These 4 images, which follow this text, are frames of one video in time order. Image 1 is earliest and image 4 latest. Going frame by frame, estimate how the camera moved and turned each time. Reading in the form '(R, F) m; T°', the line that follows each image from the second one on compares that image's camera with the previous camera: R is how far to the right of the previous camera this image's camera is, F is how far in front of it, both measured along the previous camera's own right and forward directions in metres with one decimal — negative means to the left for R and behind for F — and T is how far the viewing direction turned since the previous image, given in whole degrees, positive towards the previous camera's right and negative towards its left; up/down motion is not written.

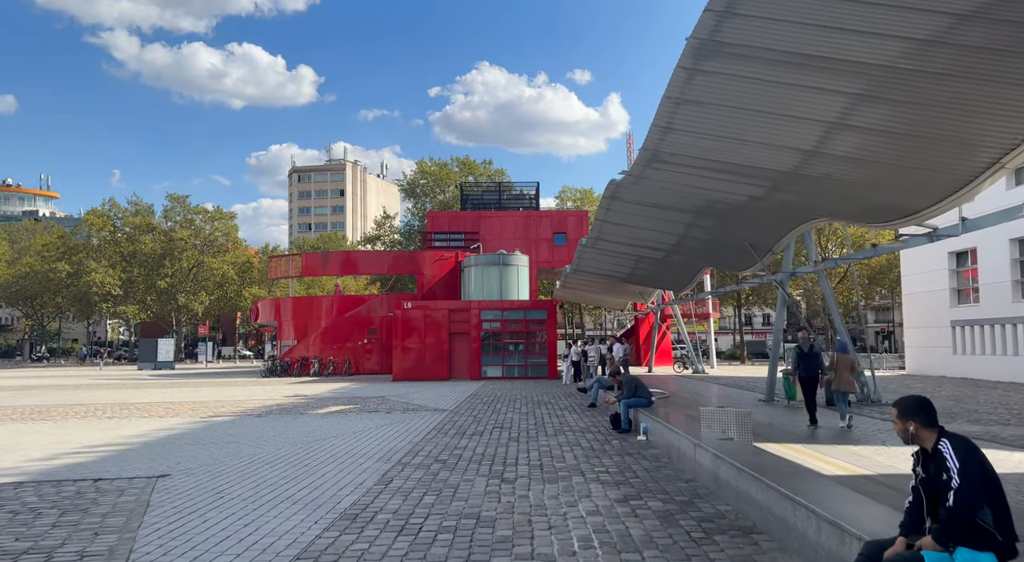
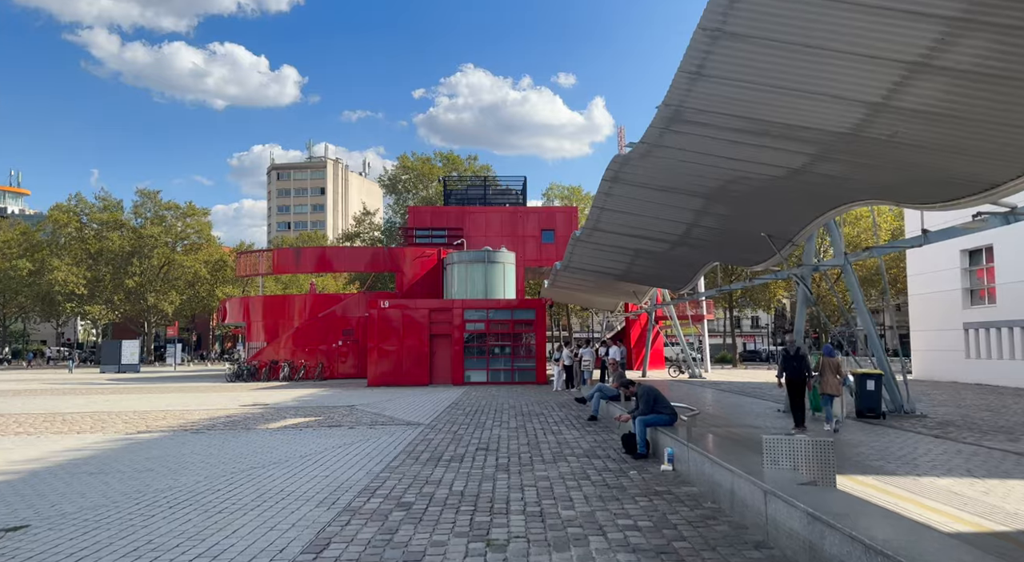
(0.0, +1.8) m; +1°
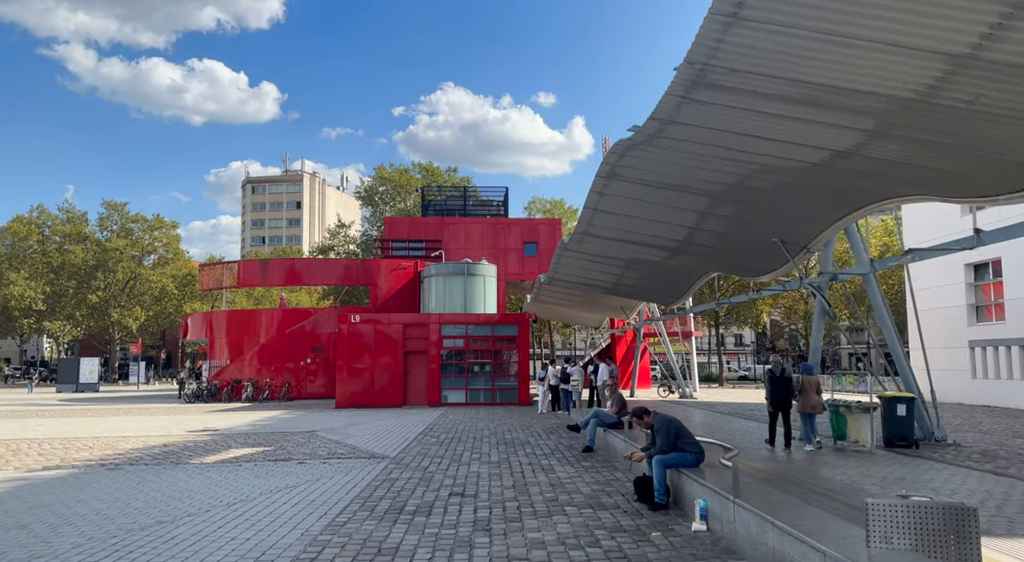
(0.0, +1.5) m; +2°
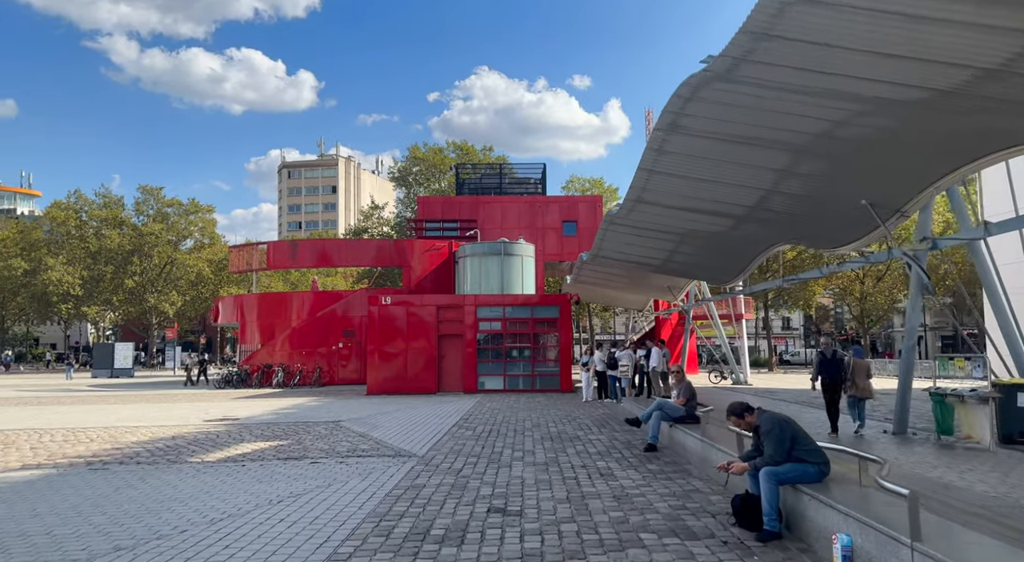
(-0.1, +1.4) m; -3°
